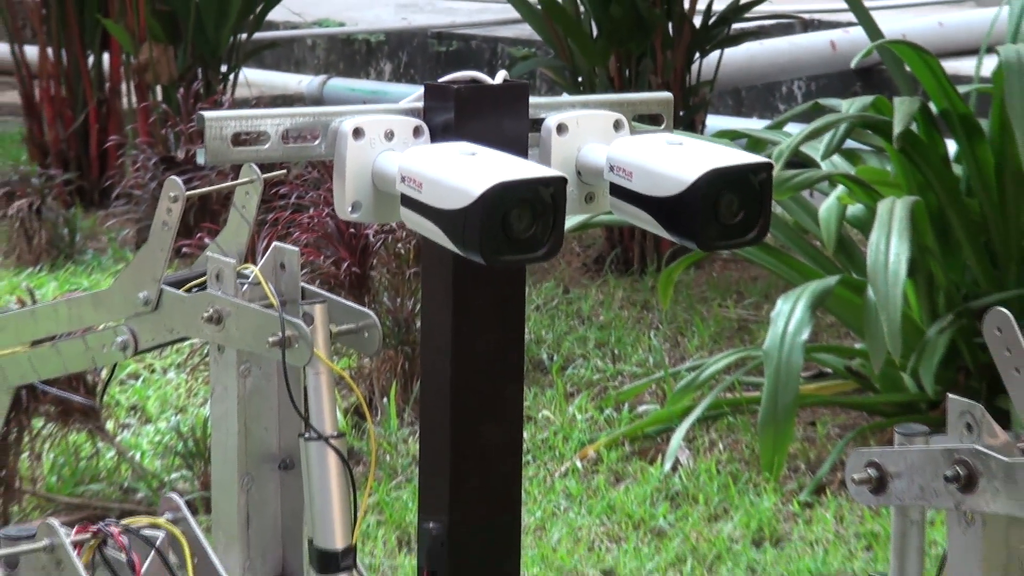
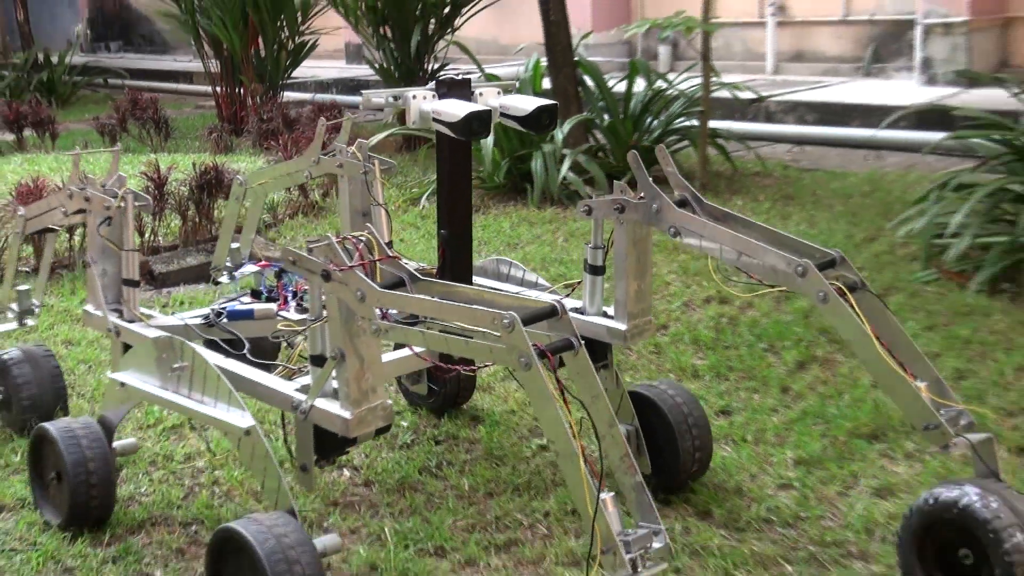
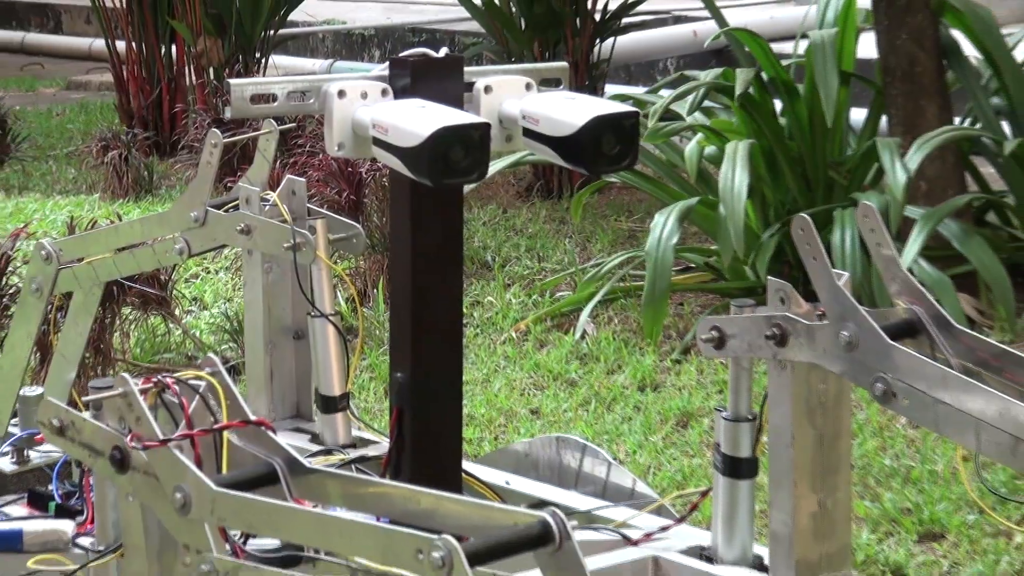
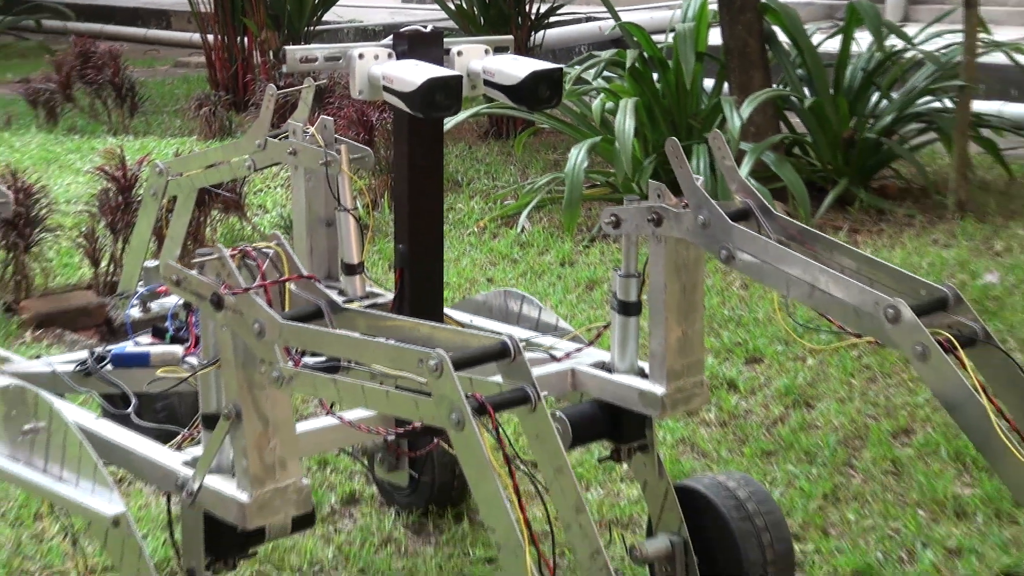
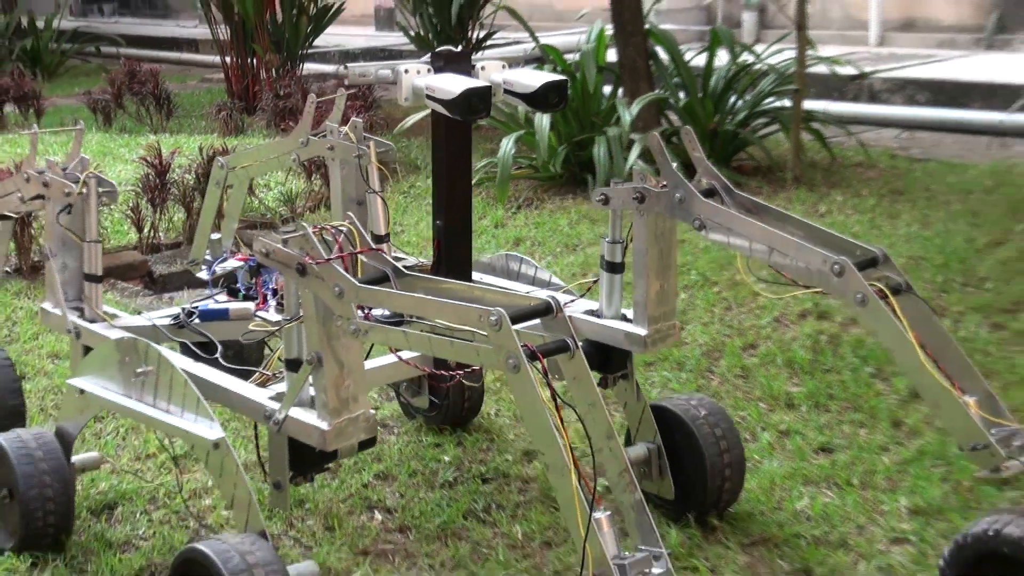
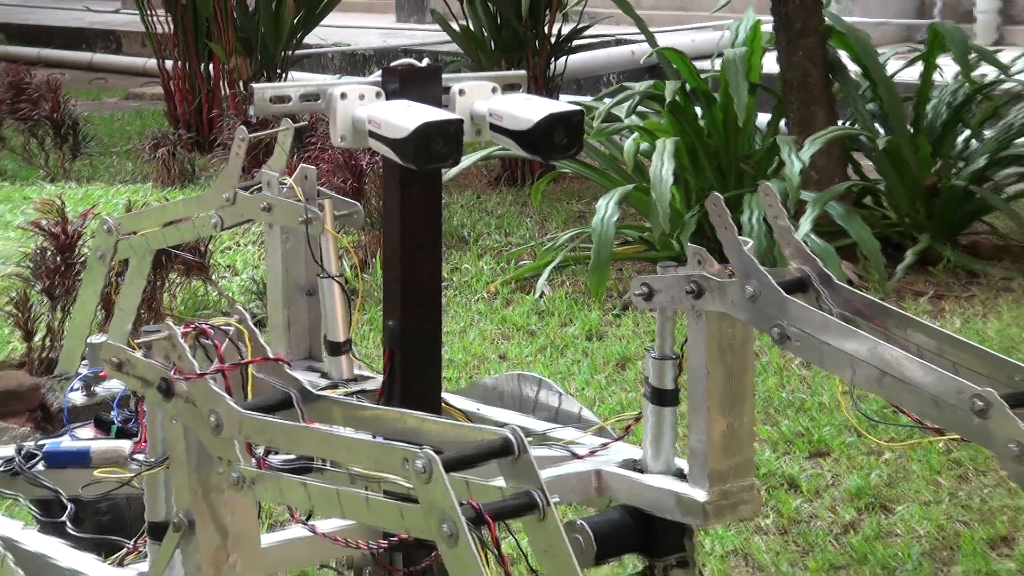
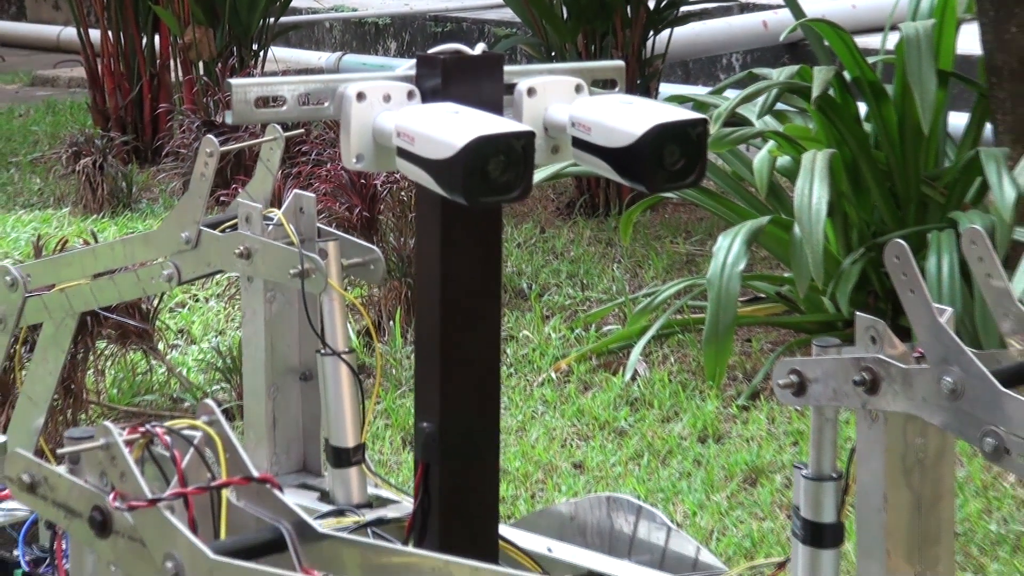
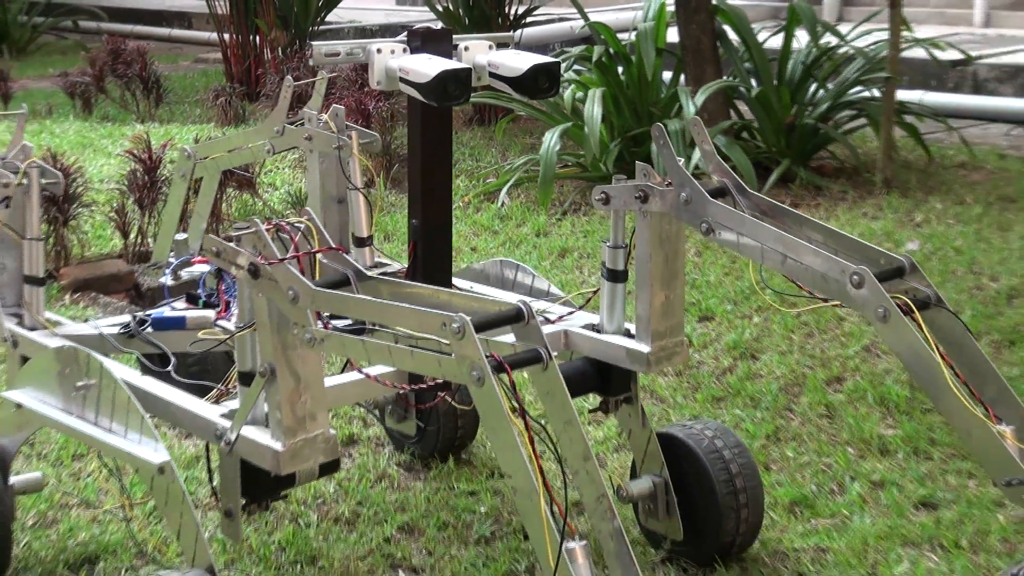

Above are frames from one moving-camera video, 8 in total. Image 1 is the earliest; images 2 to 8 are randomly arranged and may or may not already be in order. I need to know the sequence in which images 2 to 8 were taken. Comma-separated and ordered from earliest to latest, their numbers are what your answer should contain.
7, 3, 6, 4, 8, 5, 2
